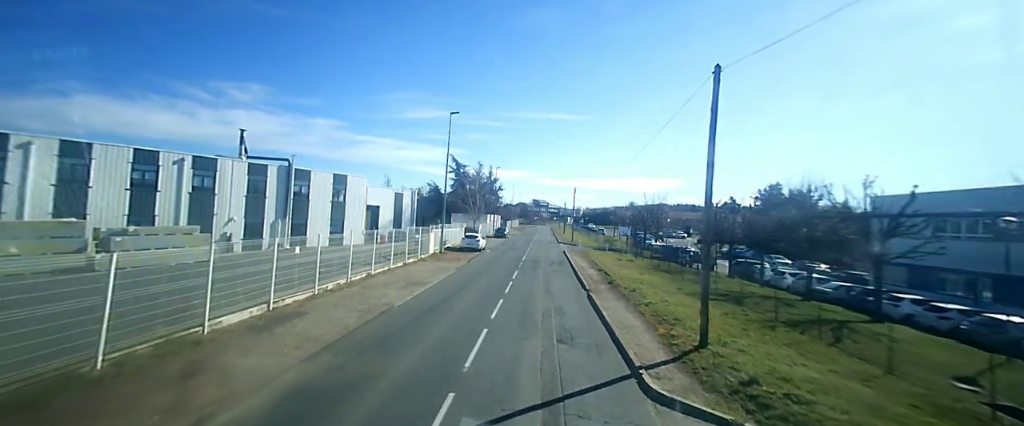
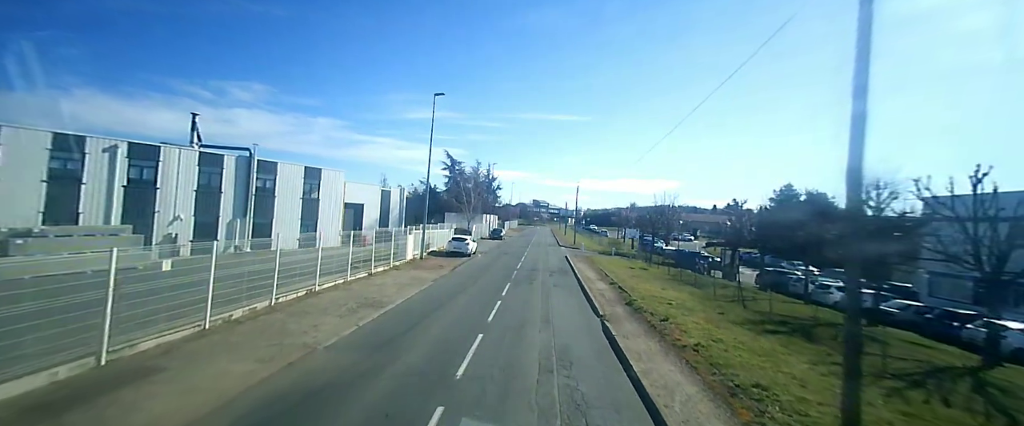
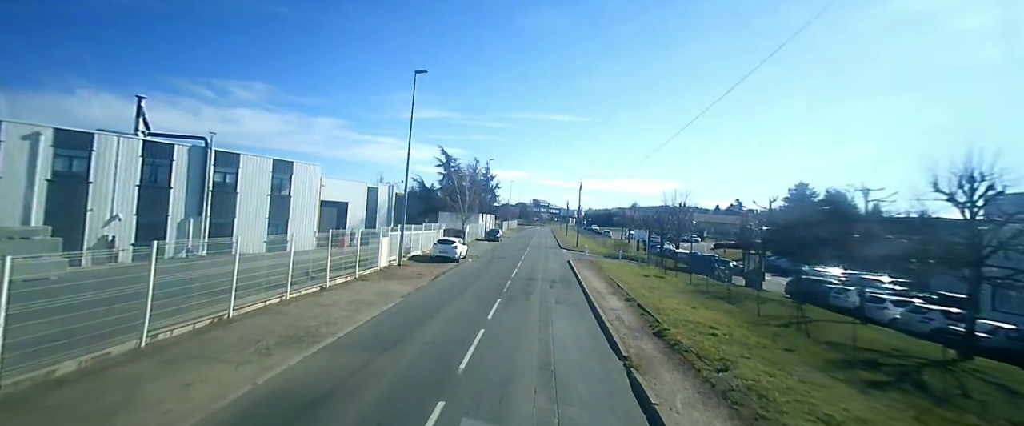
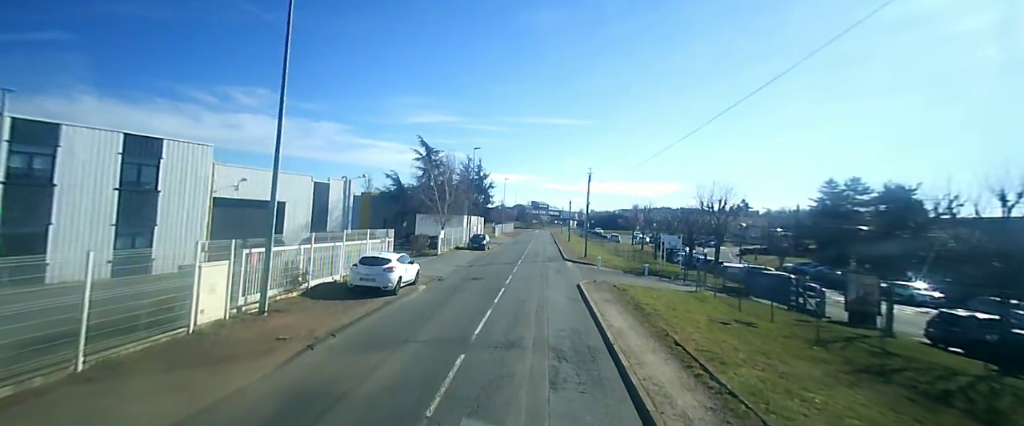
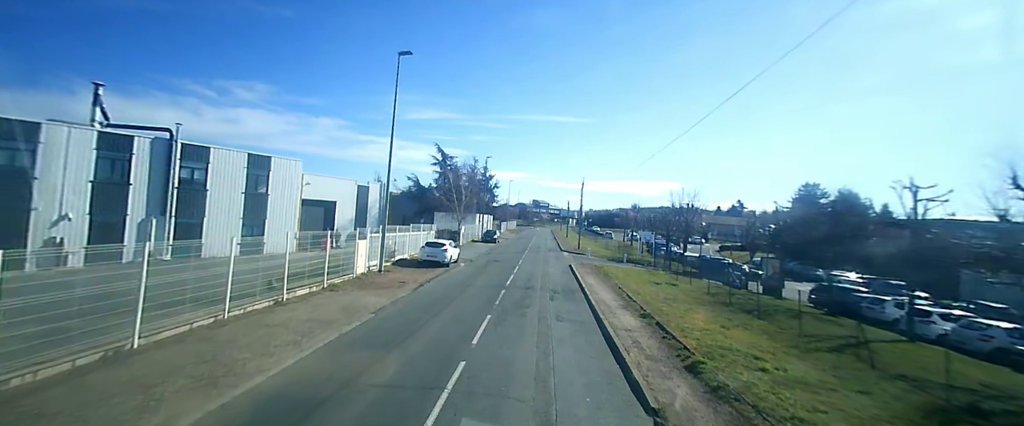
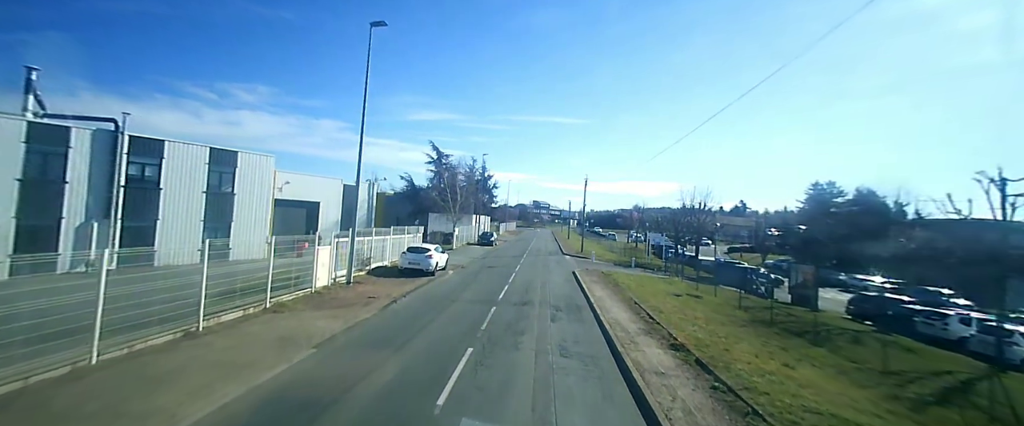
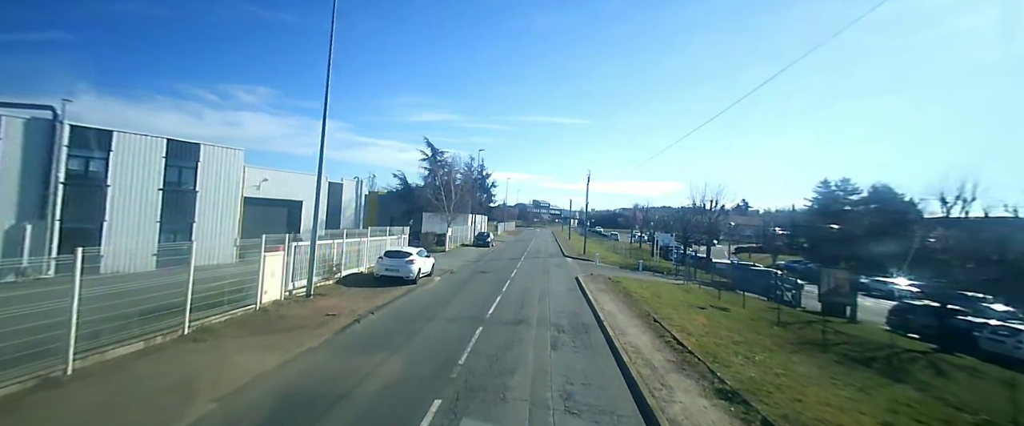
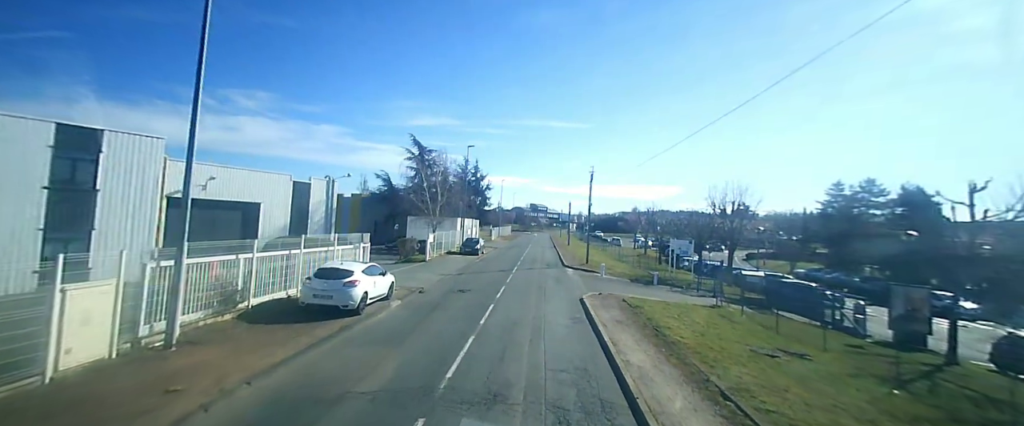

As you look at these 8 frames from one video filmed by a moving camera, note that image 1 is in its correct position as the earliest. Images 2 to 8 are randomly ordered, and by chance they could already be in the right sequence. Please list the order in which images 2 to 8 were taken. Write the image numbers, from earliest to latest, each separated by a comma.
2, 3, 5, 6, 7, 4, 8
